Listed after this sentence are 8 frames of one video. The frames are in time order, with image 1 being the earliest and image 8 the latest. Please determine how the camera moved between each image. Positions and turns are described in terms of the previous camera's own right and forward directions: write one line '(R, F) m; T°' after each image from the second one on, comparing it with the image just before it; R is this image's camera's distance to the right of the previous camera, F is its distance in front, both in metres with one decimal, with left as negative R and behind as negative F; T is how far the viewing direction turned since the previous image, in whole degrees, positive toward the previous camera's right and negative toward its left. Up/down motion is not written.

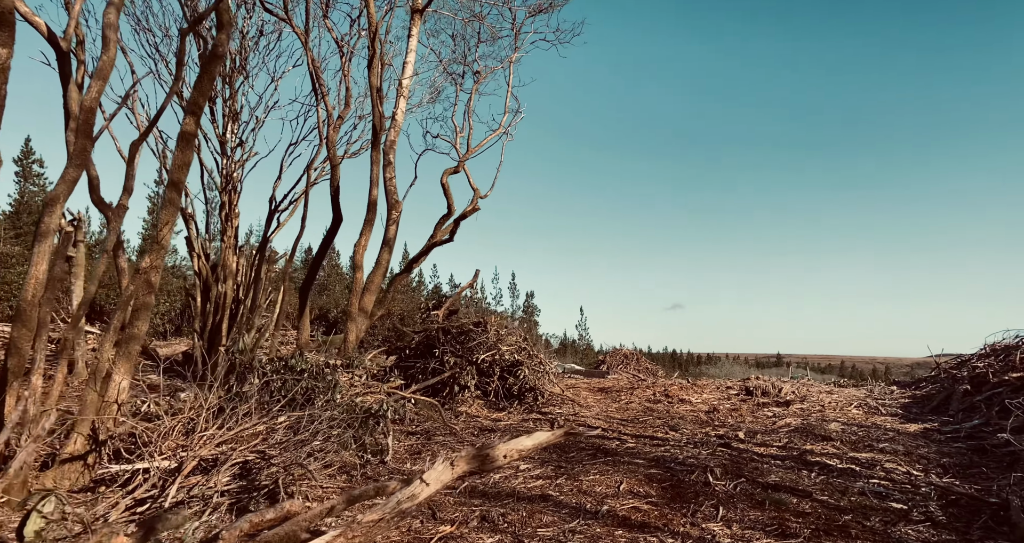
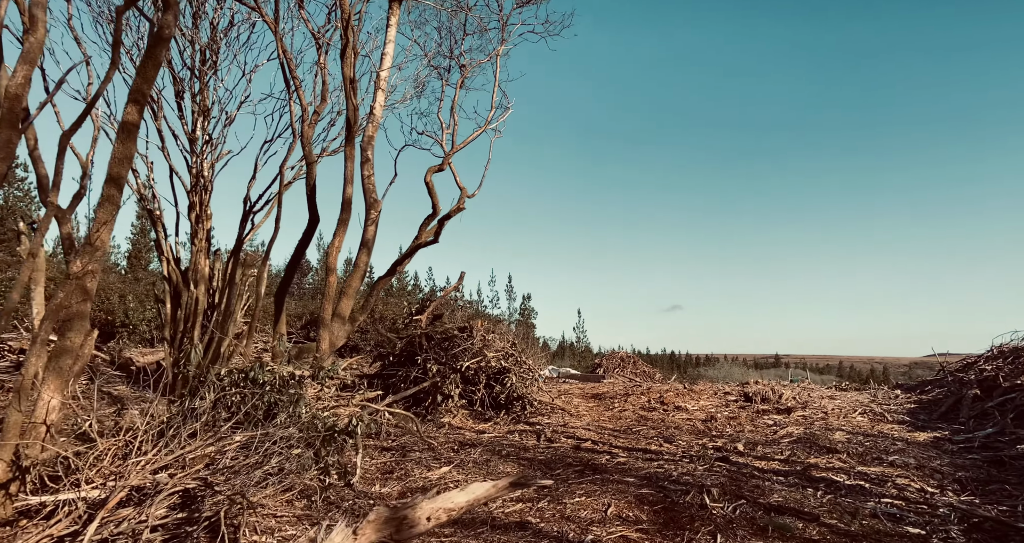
(+0.1, +0.3) m; 0°
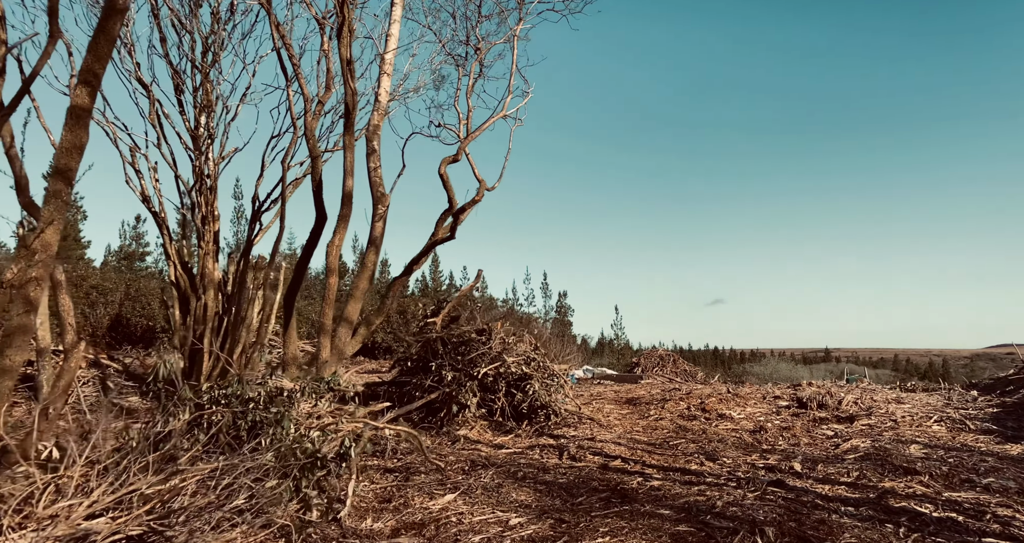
(+0.2, +0.5) m; -4°
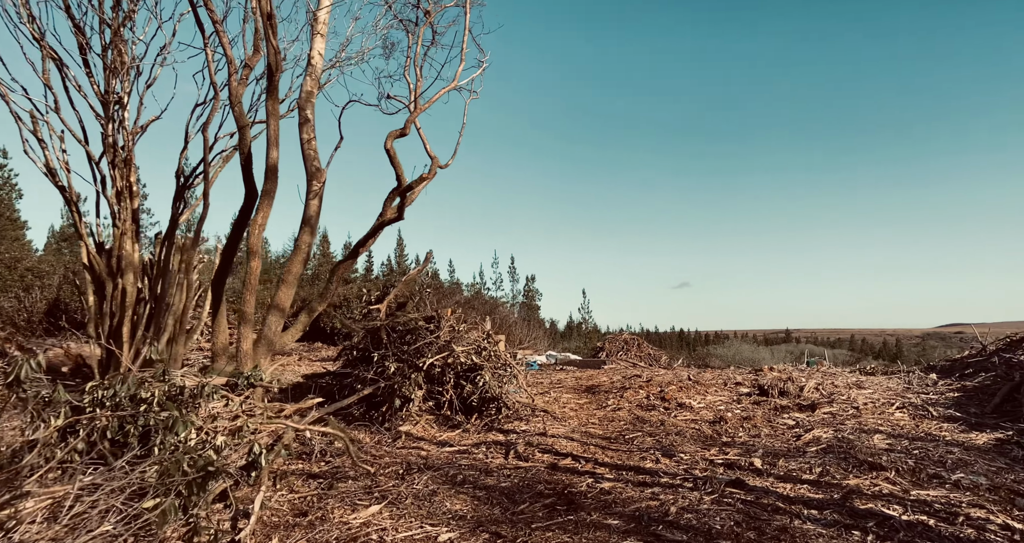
(+0.2, +0.4) m; +3°
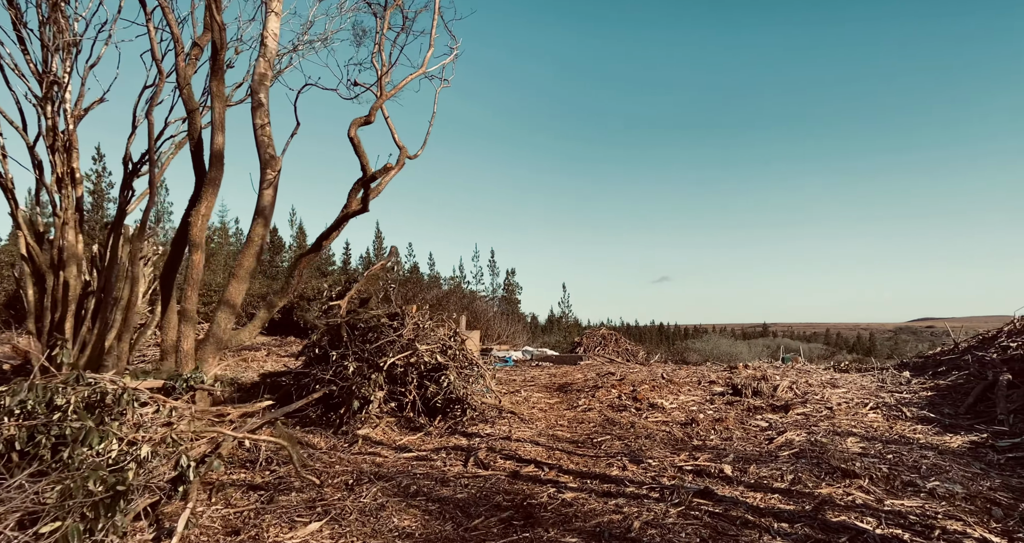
(+0.1, +0.2) m; +2°
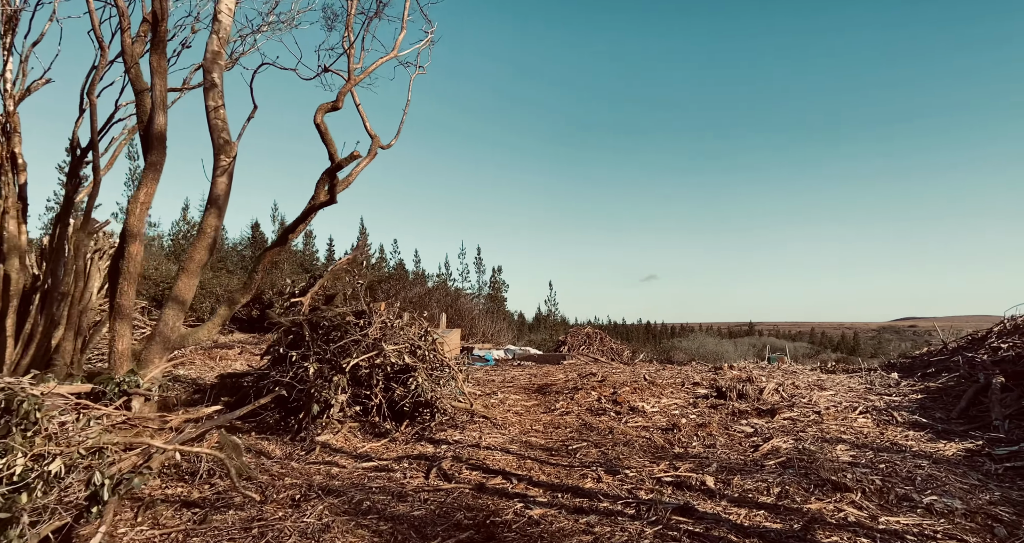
(+0.1, +0.3) m; +1°
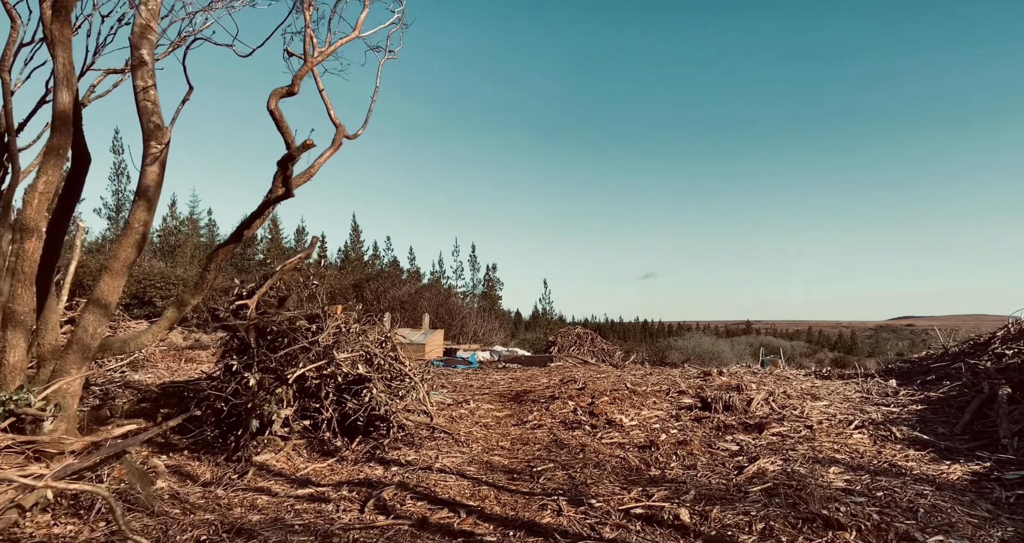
(+0.3, +0.4) m; 0°
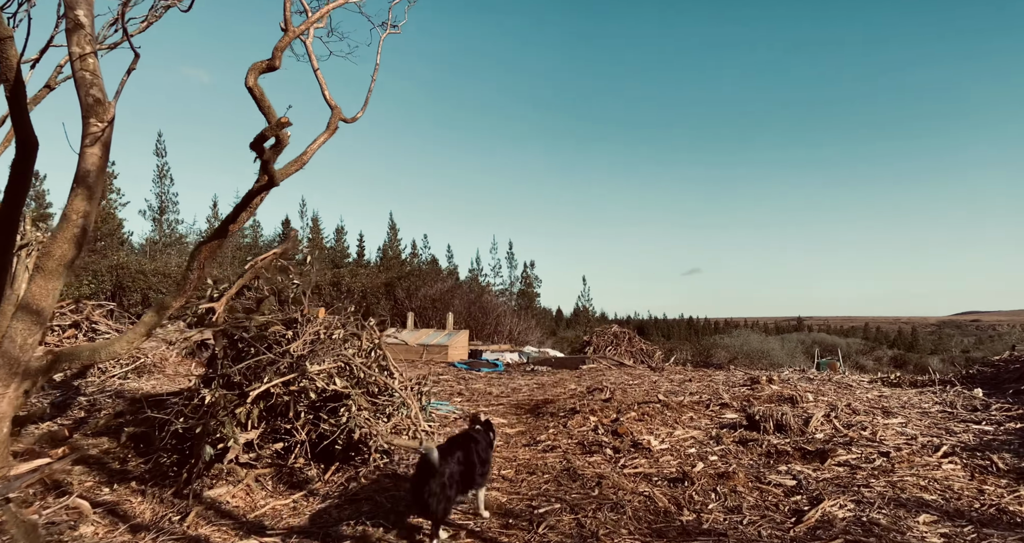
(+0.3, +0.7) m; -4°
